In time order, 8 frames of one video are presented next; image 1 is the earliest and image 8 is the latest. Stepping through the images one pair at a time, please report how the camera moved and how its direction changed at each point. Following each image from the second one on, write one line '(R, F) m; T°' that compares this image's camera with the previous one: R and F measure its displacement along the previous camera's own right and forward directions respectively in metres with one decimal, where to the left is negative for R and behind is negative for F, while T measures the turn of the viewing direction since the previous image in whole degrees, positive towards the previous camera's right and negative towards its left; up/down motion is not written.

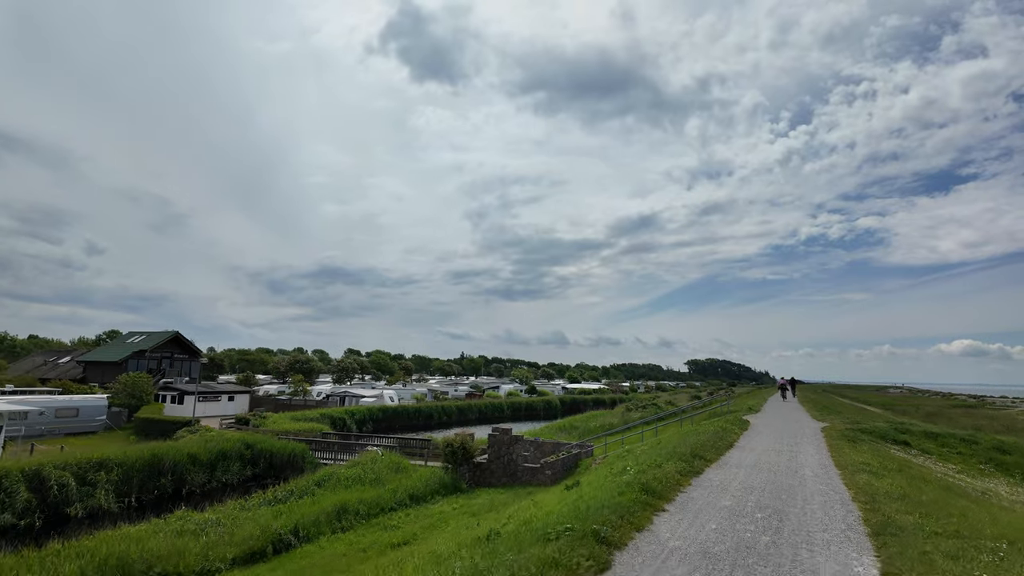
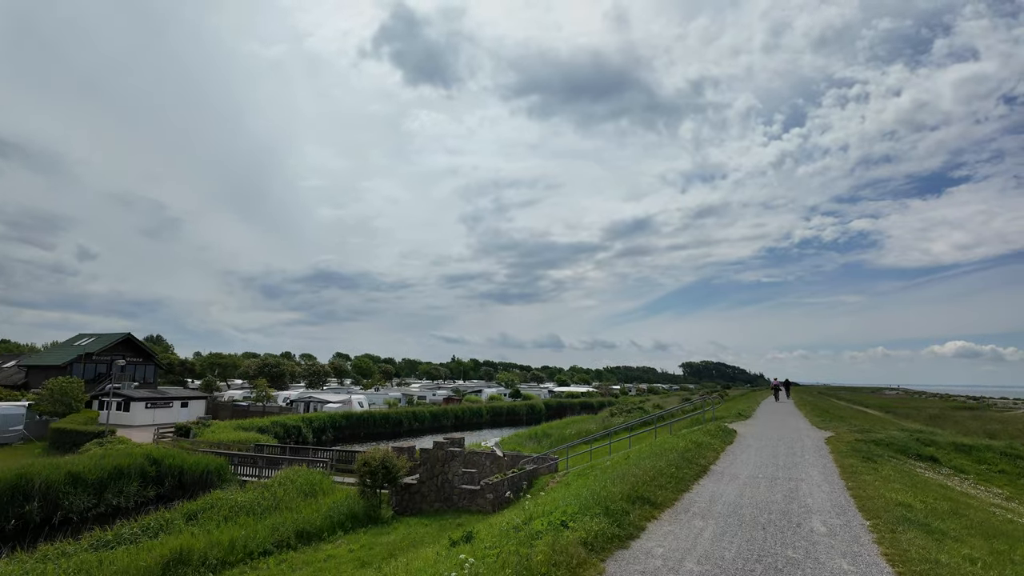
(+2.1, +4.2) m; 0°
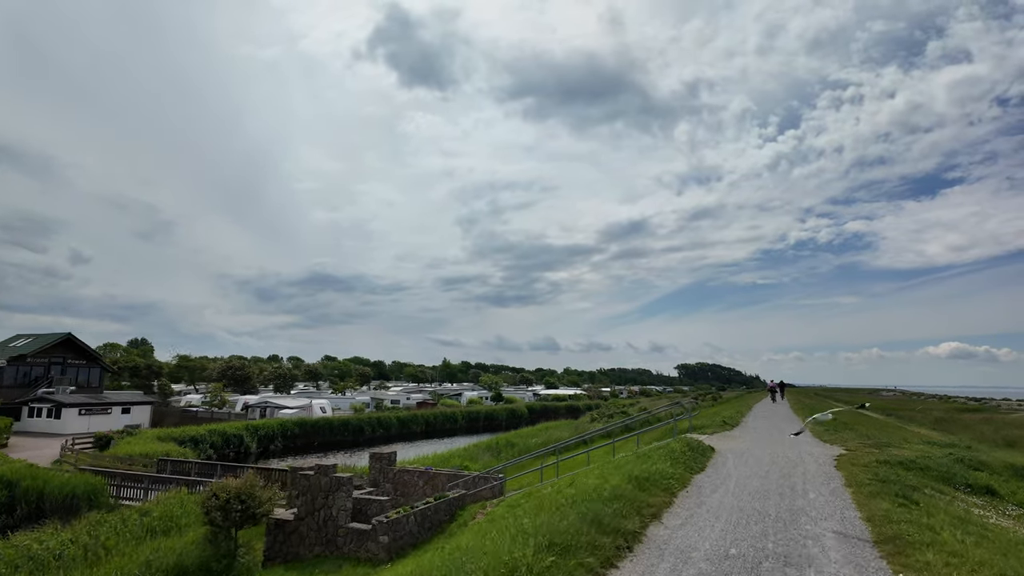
(+2.4, +4.7) m; 0°
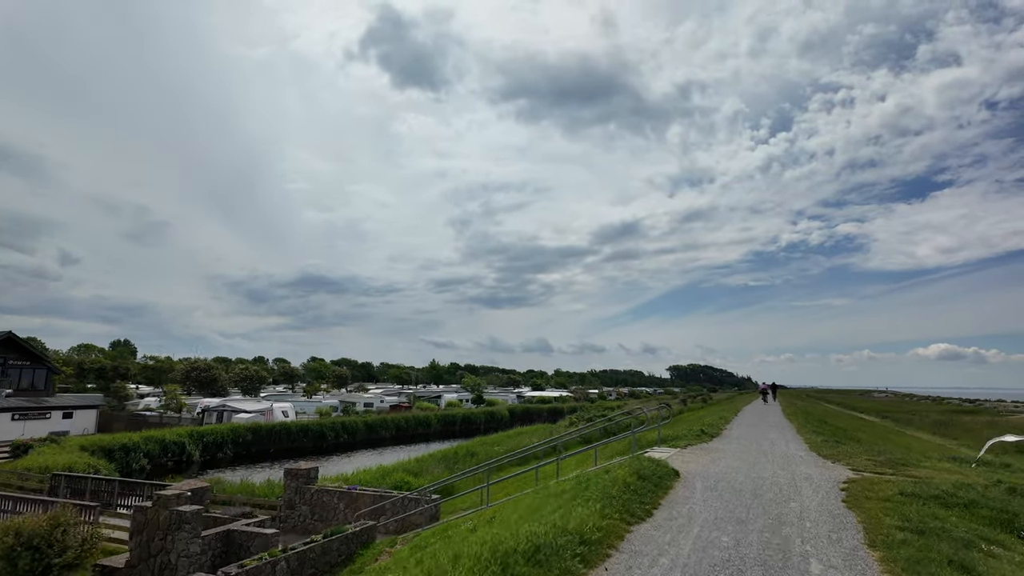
(+1.8, +3.5) m; +1°
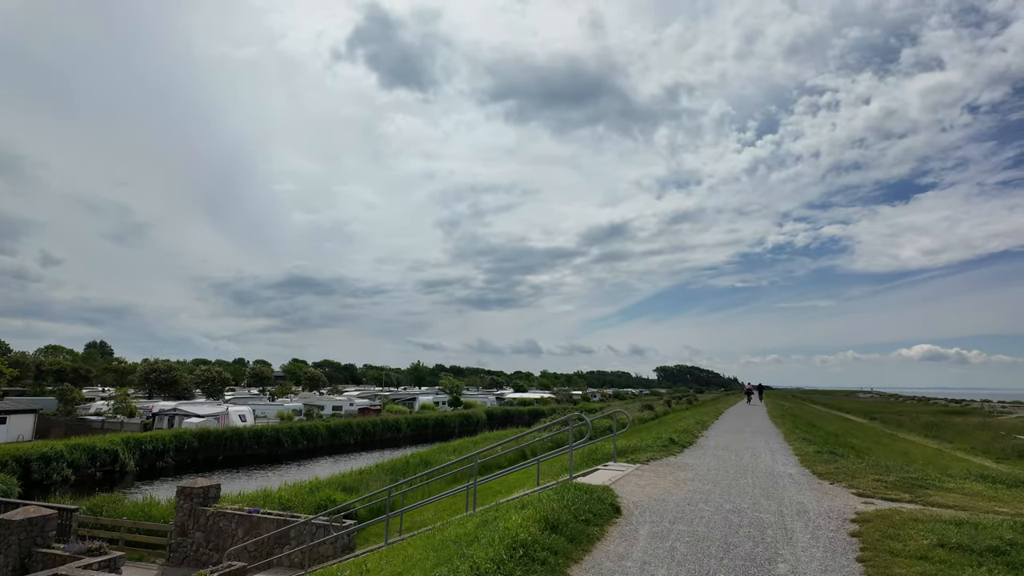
(+1.5, +3.0) m; +1°
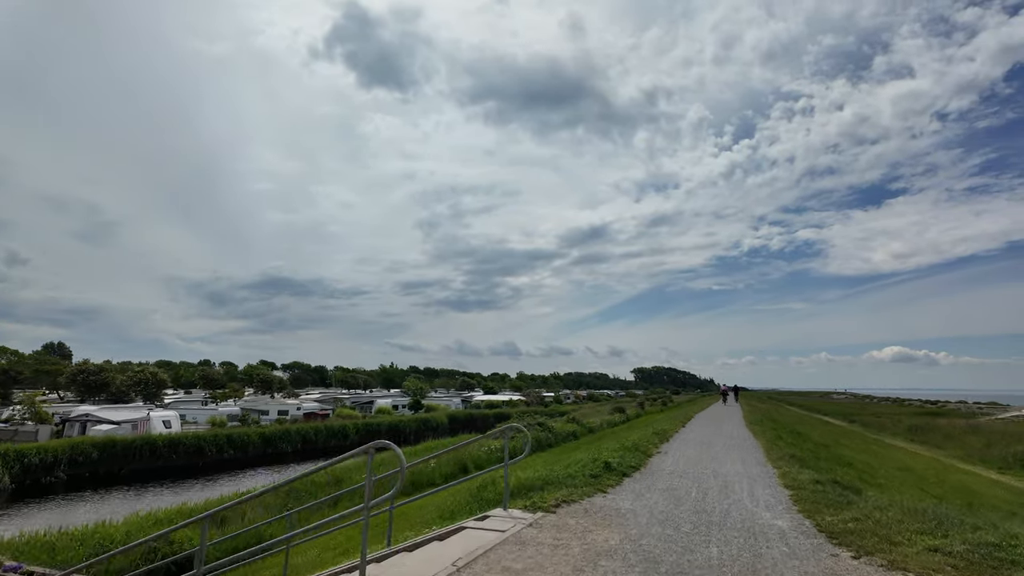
(+2.1, +4.4) m; +2°
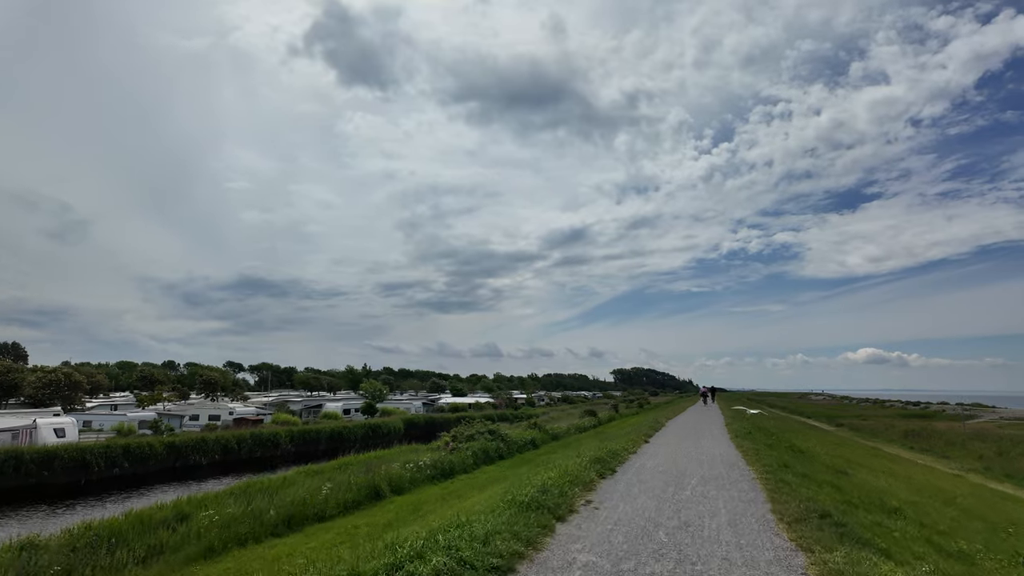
(+2.2, +5.6) m; +2°
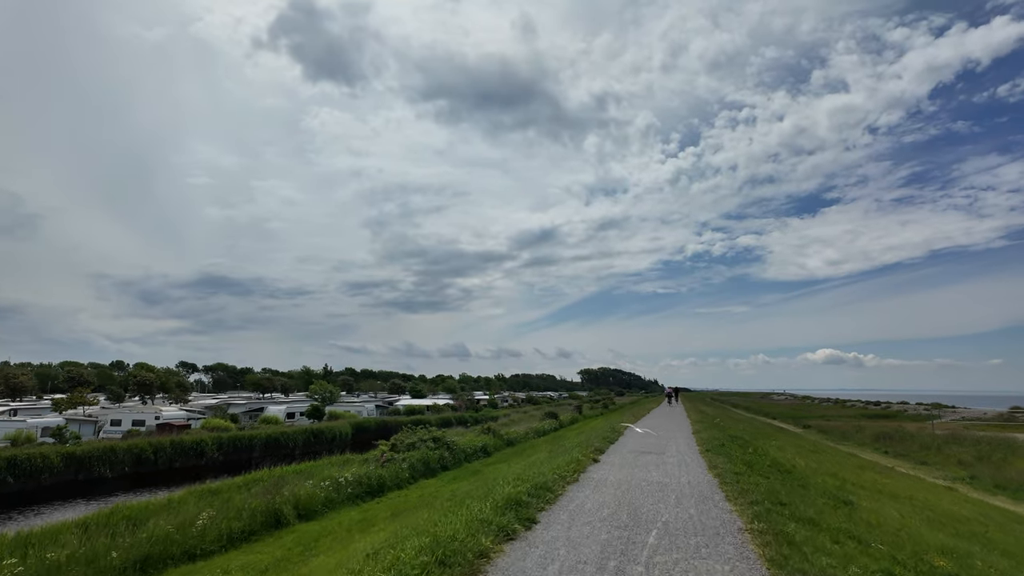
(+1.2, +3.4) m; +3°
